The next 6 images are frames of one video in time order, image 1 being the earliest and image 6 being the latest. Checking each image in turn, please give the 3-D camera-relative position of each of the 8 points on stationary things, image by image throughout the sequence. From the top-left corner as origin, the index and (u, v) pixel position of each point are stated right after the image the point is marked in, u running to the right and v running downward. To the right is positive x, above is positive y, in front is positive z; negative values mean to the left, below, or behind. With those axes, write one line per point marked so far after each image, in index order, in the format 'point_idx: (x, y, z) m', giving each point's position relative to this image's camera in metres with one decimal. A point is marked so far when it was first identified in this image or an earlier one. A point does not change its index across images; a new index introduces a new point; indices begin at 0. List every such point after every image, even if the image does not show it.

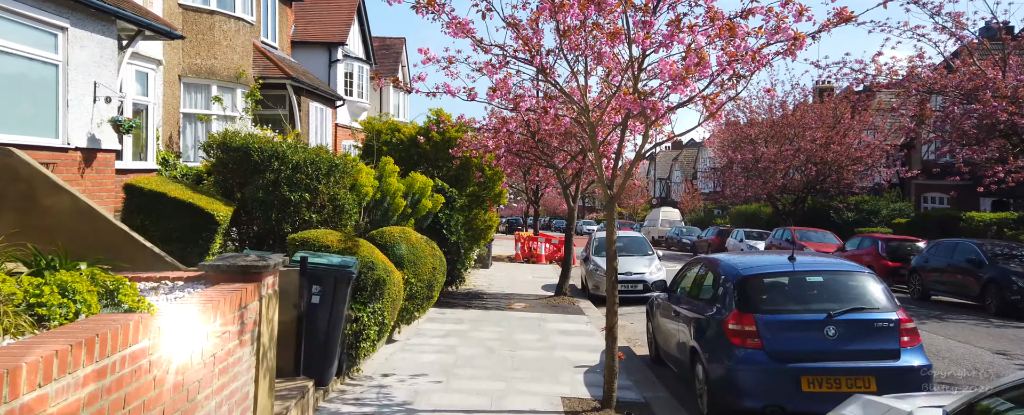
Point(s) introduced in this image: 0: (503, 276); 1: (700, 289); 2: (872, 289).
0: (-0.3, -1.9, +19.5) m
1: (+2.0, -0.9, +7.1) m
2: (+3.0, -0.7, +5.8) m
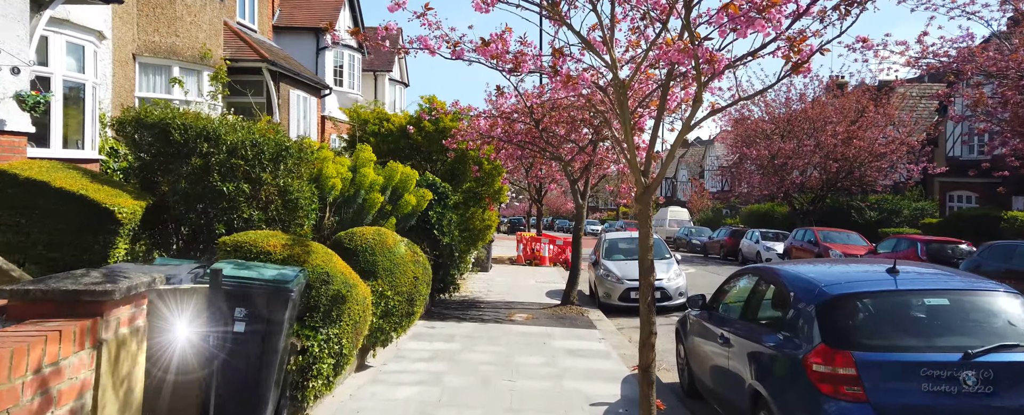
0: (-0.2, -1.9, +17.9) m
1: (+2.0, -0.8, +5.5) m
2: (+3.0, -0.6, +4.1) m
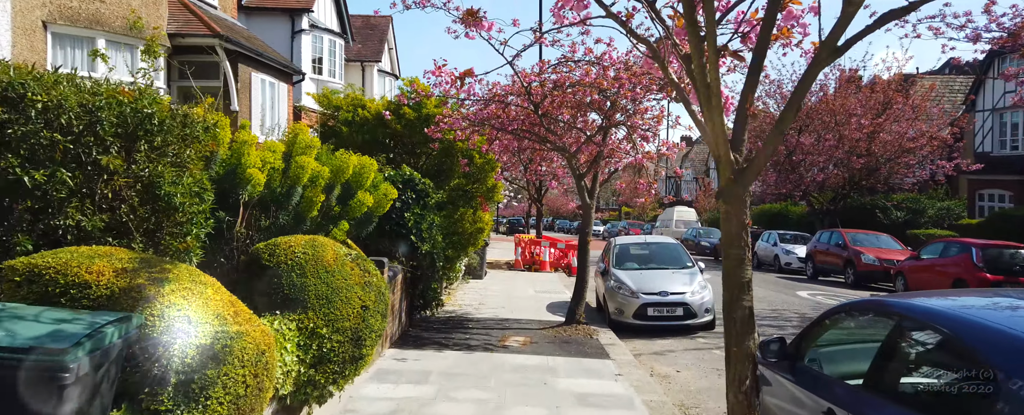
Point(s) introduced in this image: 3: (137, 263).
0: (-0.3, -1.9, +15.8) m
1: (+1.9, -0.8, +3.4) m
2: (+2.9, -0.7, +2.1) m
3: (-1.9, -0.3, +3.4) m
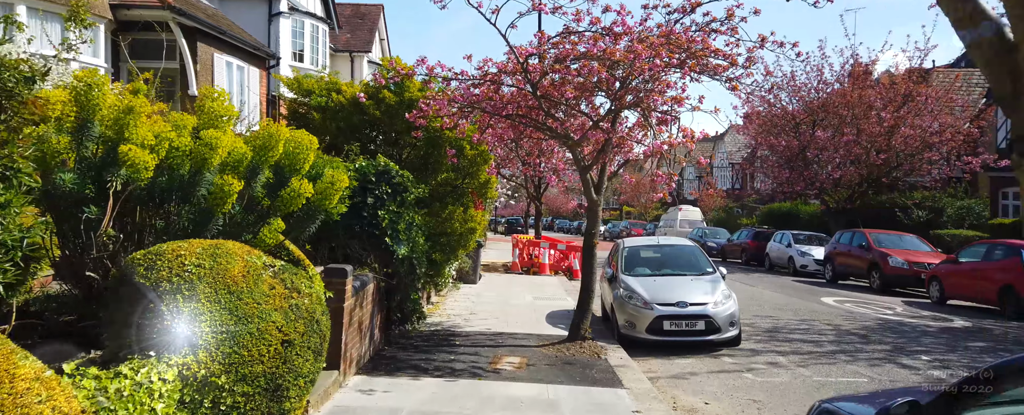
0: (-0.4, -1.9, +14.3) m
1: (+1.8, -0.8, +1.9) m
2: (+2.9, -0.6, +0.5) m
3: (-1.9, -0.3, +1.8) m
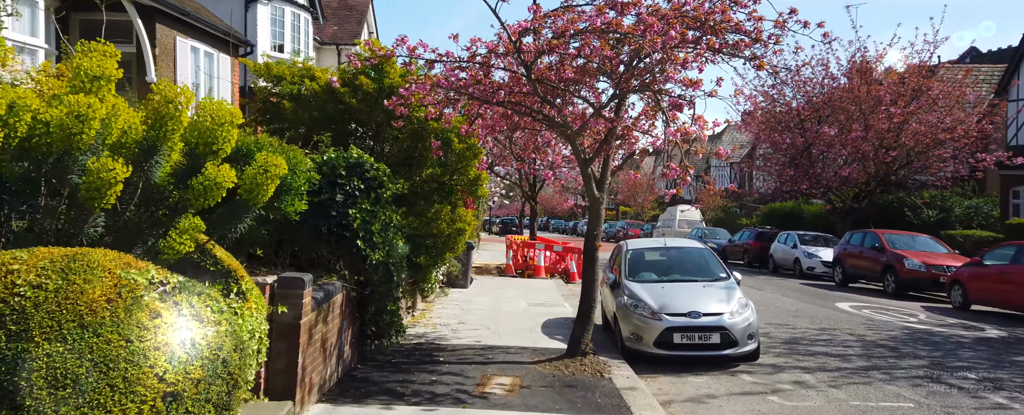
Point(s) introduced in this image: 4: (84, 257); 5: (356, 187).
0: (-0.5, -1.8, +13.2) m
1: (+1.8, -0.8, +0.9) m
2: (+2.8, -0.6, -0.5) m
3: (-2.0, -0.2, +0.8) m
4: (-1.6, -0.2, +2.6) m
5: (-1.7, +0.2, +7.3) m
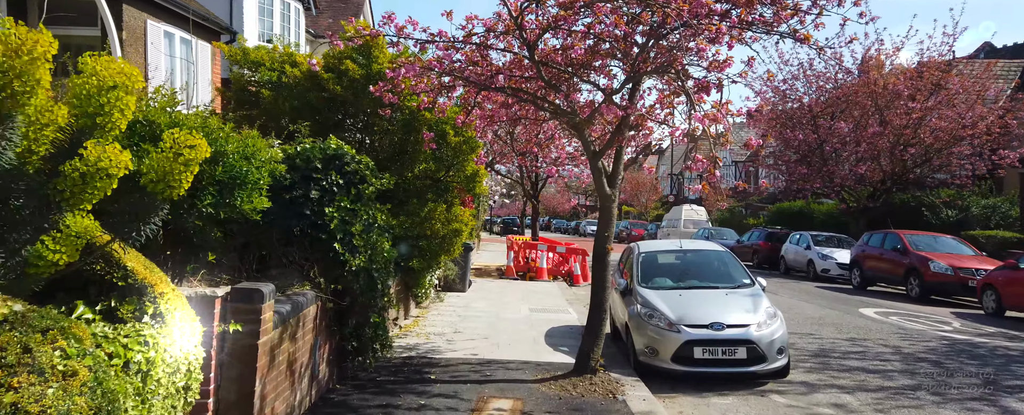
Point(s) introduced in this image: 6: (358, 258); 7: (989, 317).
0: (-0.5, -1.8, +12.3) m
1: (+1.7, -0.7, -0.1) m
2: (+2.8, -0.6, -1.4) m
3: (-2.0, -0.2, -0.2) m
4: (-1.6, -0.2, +1.7) m
5: (-1.7, +0.2, +6.4) m
6: (-1.4, -0.4, +6.2) m
7: (+9.2, -2.1, +13.2) m
